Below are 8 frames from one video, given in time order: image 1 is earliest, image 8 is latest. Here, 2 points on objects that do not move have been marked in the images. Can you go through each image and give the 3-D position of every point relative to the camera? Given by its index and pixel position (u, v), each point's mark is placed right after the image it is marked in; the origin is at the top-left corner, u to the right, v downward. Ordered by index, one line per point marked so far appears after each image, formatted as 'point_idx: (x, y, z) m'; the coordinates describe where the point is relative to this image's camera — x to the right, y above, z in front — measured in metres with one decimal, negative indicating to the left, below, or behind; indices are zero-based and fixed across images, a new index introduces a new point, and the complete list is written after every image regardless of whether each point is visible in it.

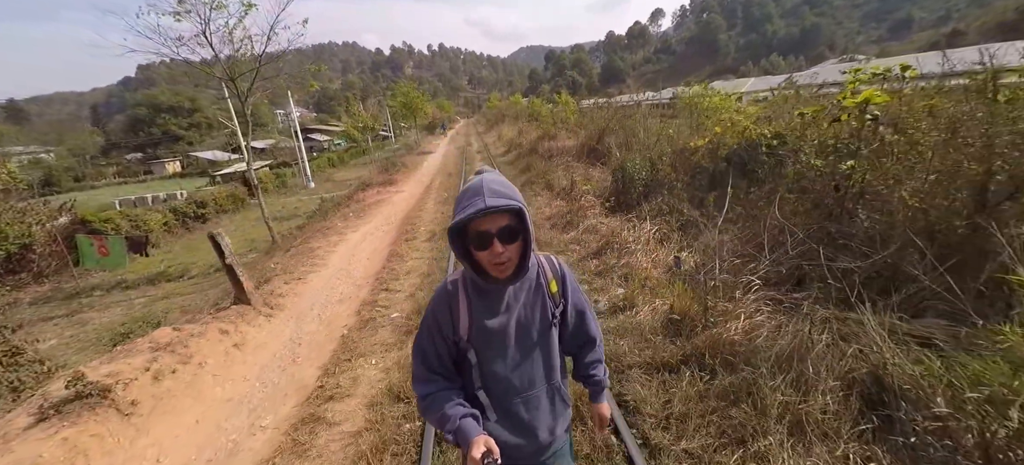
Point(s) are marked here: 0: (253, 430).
0: (-2.1, -1.5, +3.4) m
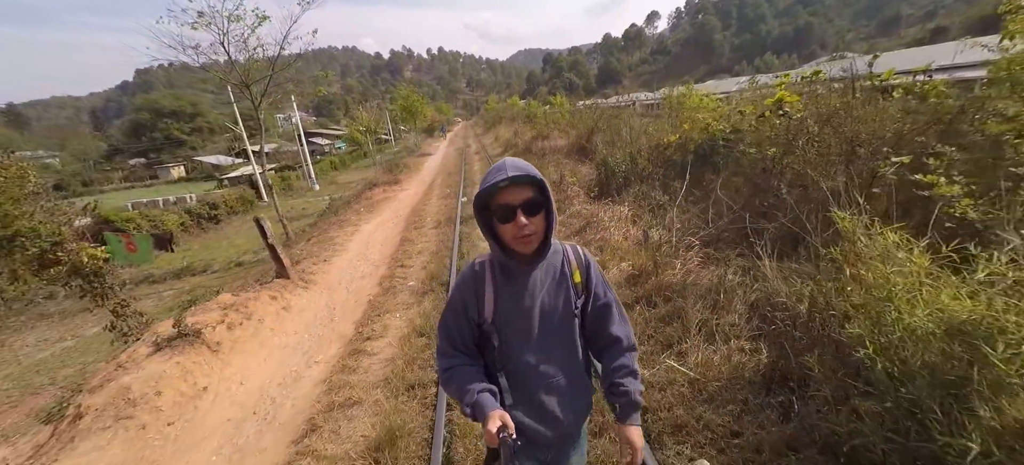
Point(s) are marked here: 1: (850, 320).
0: (-2.1, -1.3, +4.3) m
1: (+1.9, -0.4, +2.5) m
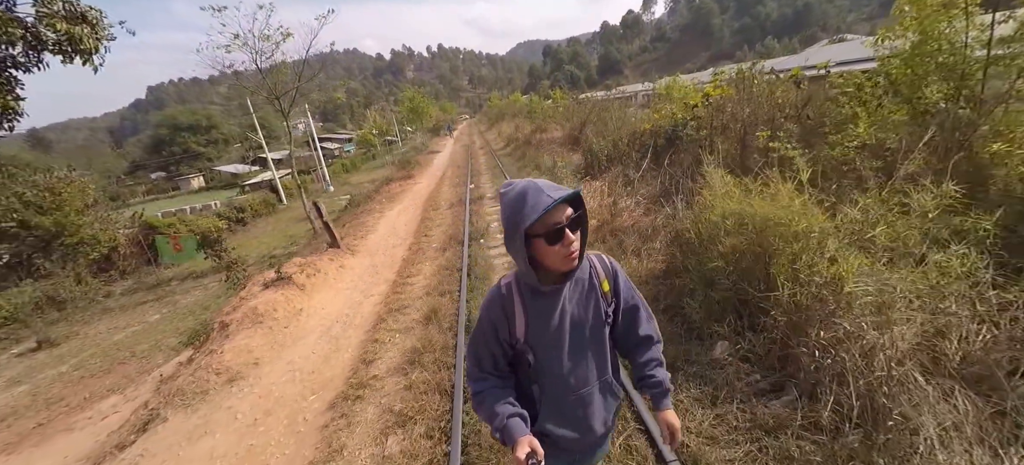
0: (-2.1, -0.8, +6.1) m
1: (+1.8, +0.2, +4.2) m
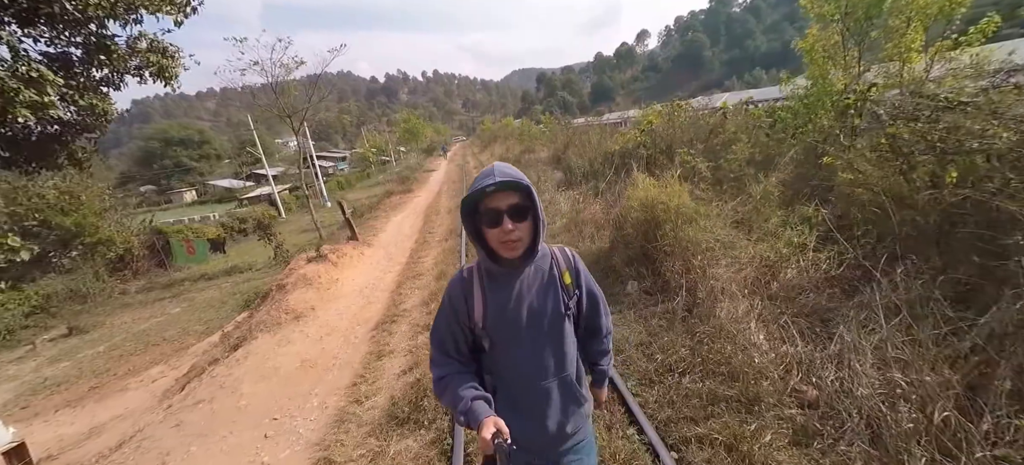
0: (-2.4, -0.7, +7.7) m
1: (+1.6, +0.4, +6.0) m
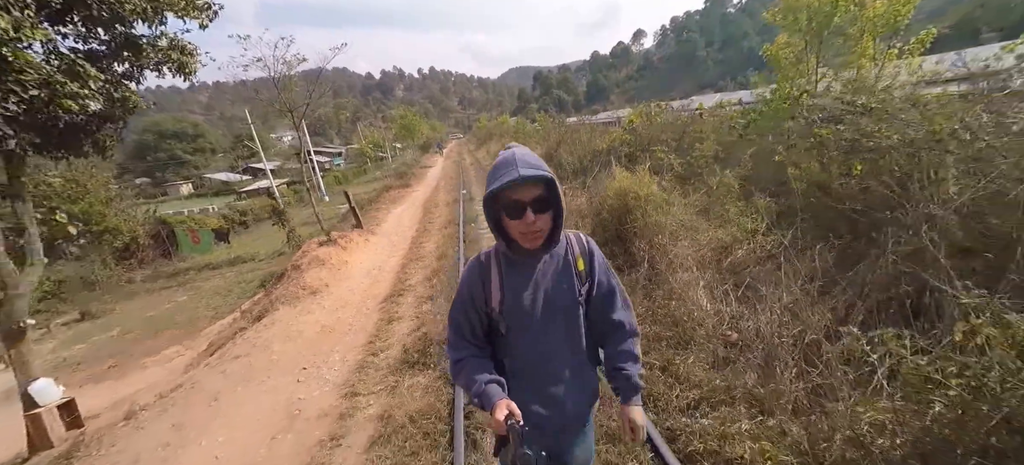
0: (-2.5, -0.4, +8.4) m
1: (+1.5, +0.6, +6.7) m
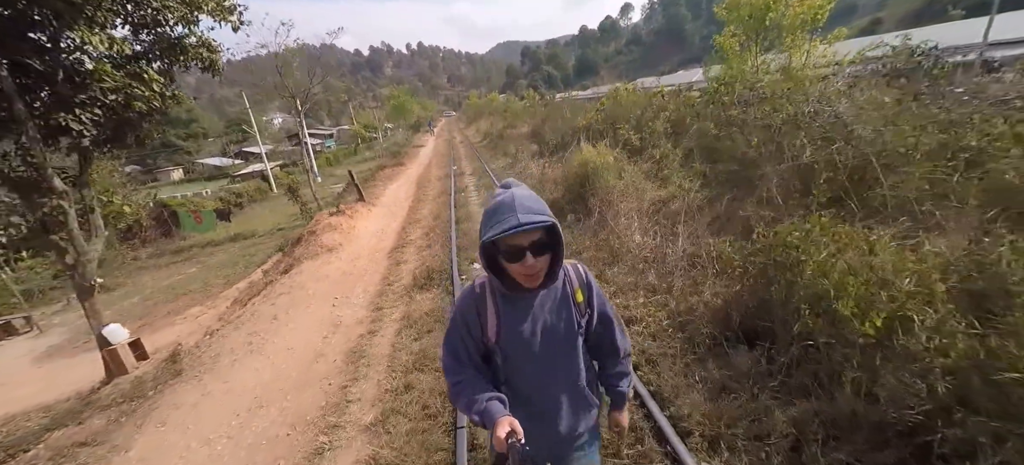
0: (-2.8, +0.3, +9.8) m
1: (+1.2, +1.3, +8.1) m
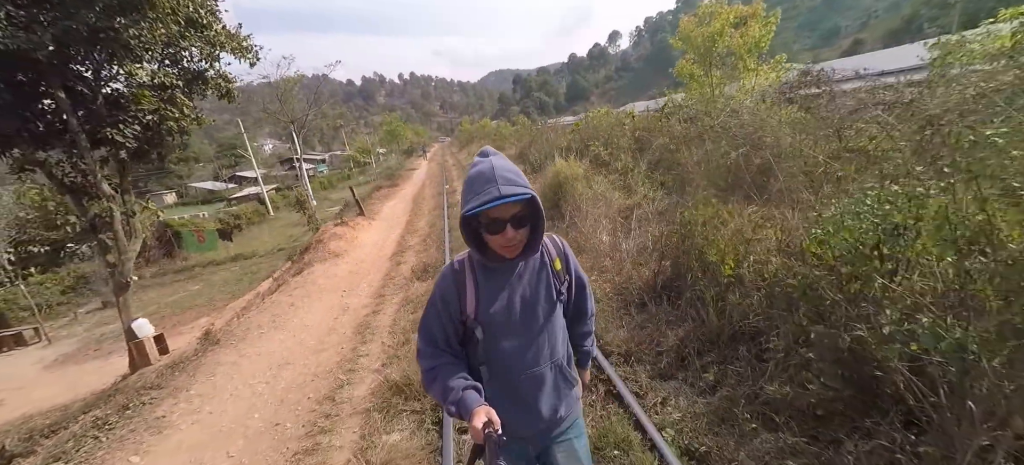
0: (-3.2, 0.0, +10.7) m
1: (+0.8, +1.2, +9.2) m
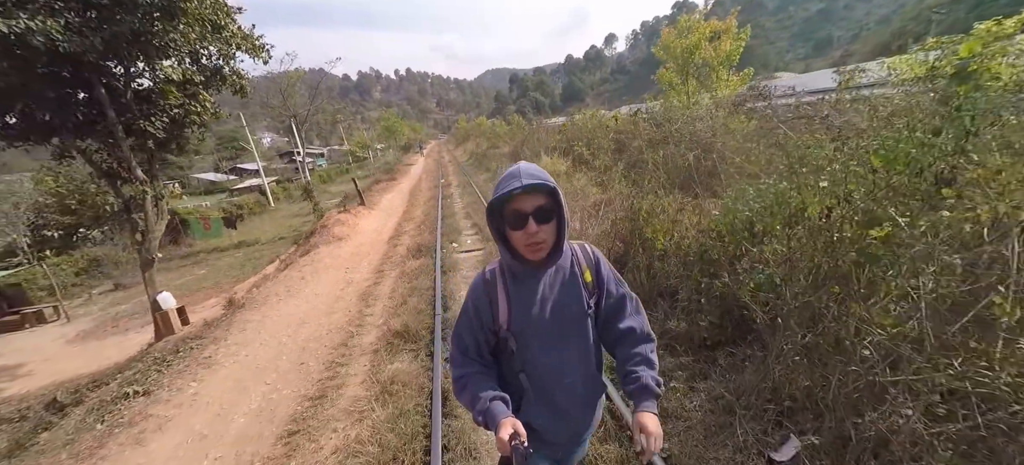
0: (-3.5, +0.3, +11.5) m
1: (+0.5, +1.4, +10.1) m
